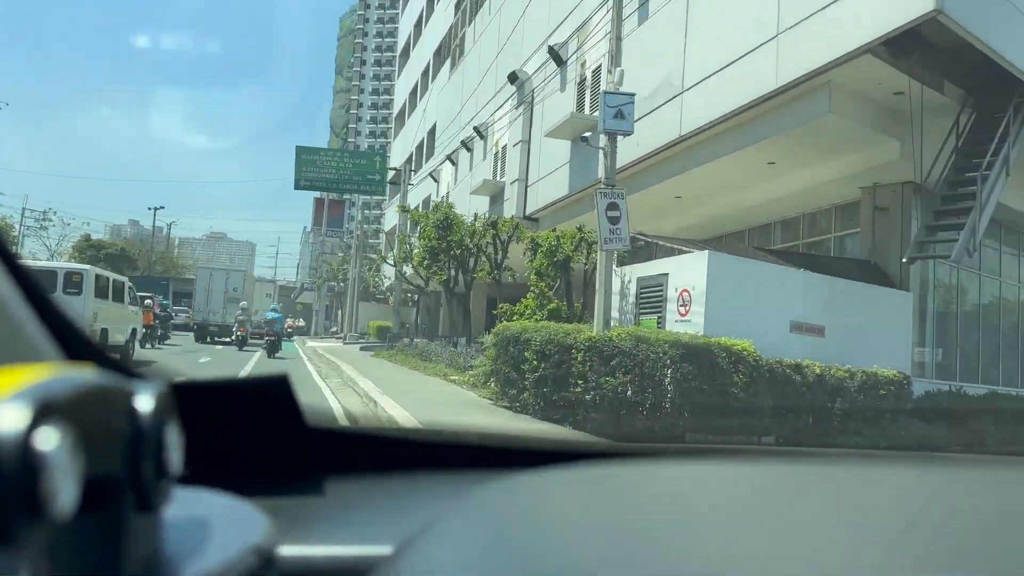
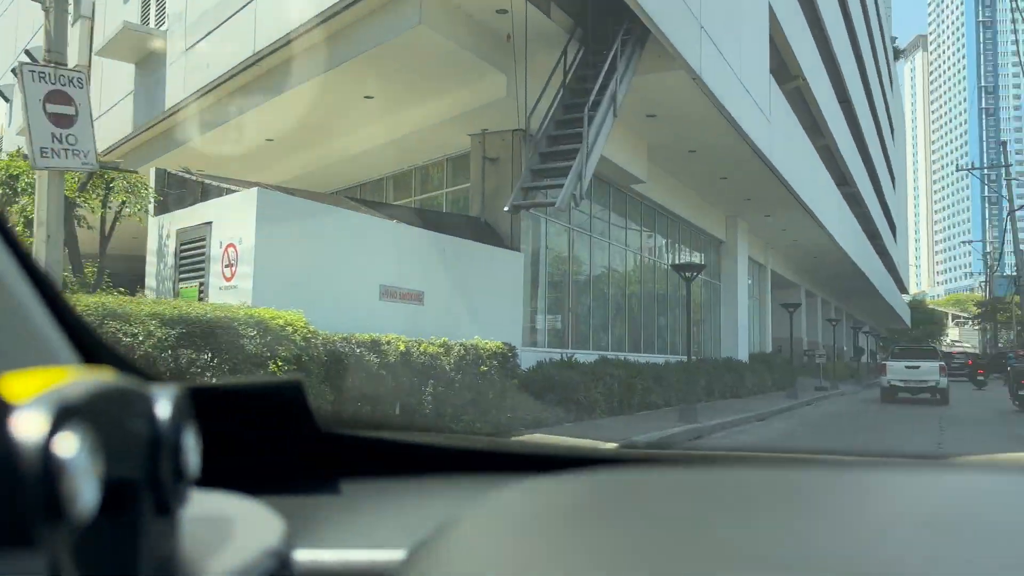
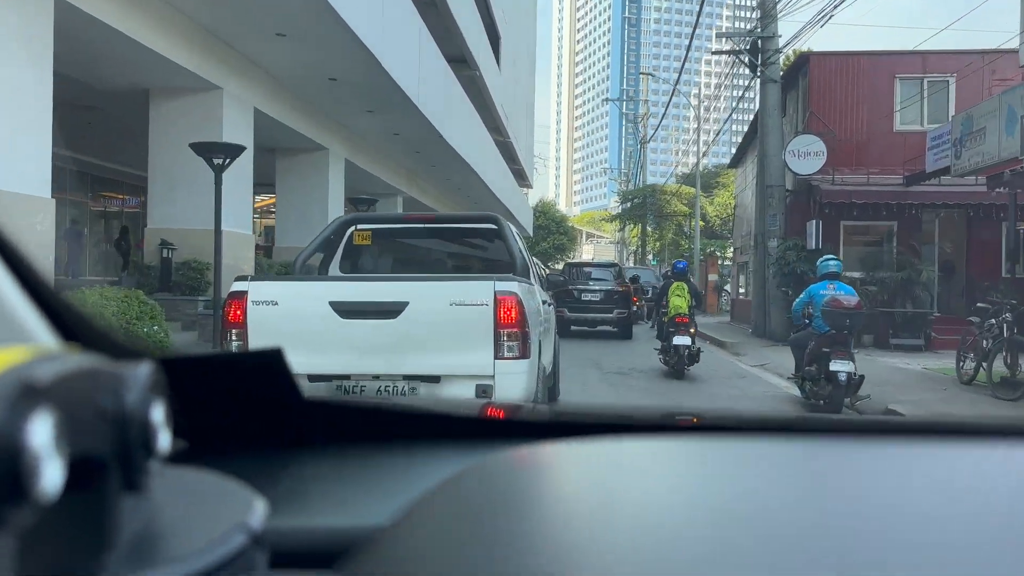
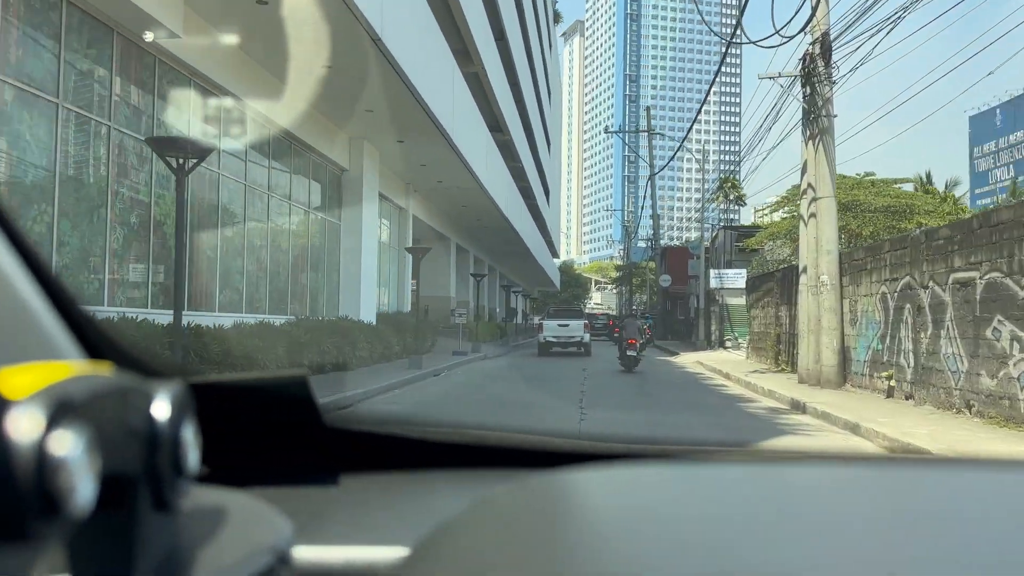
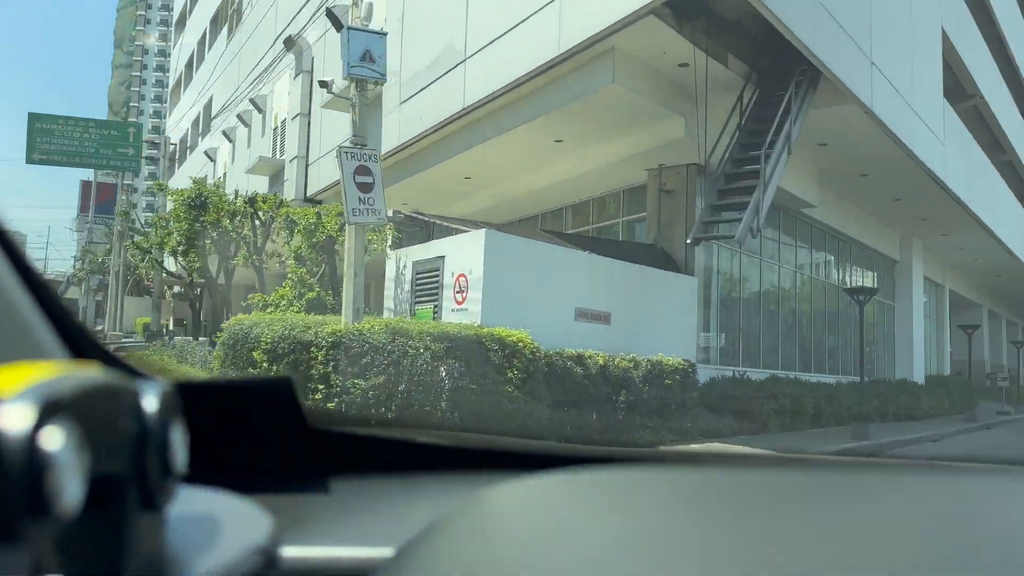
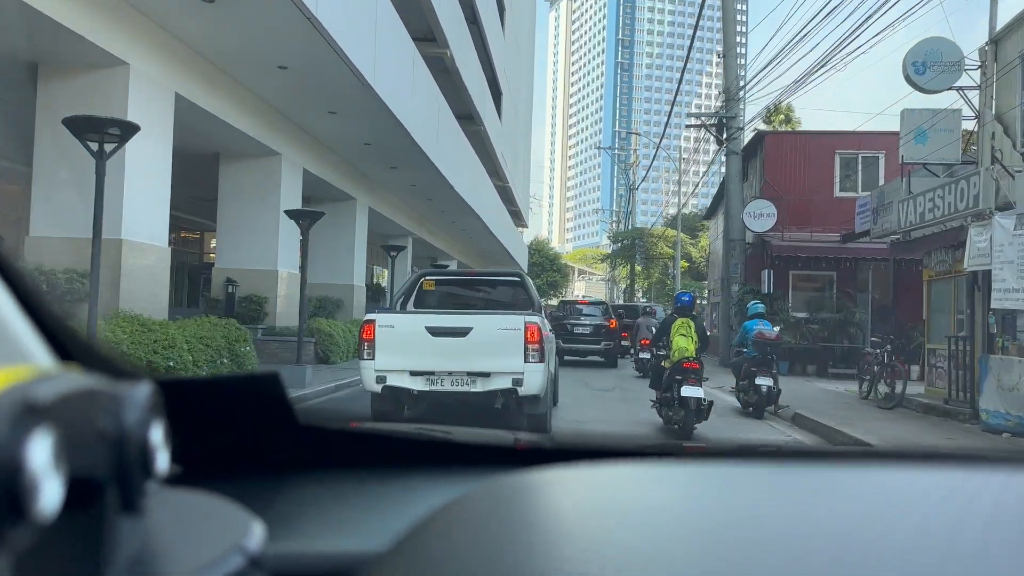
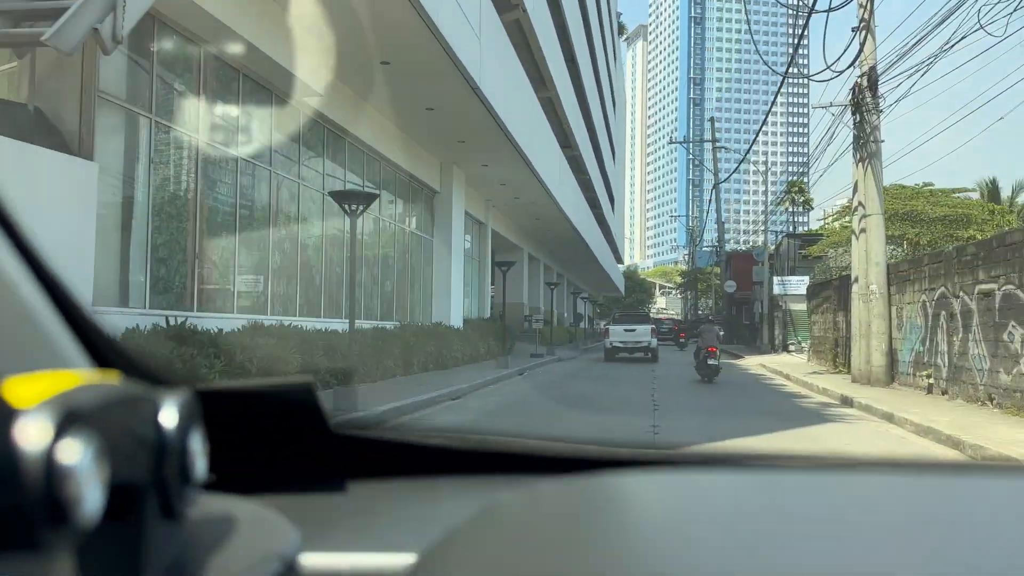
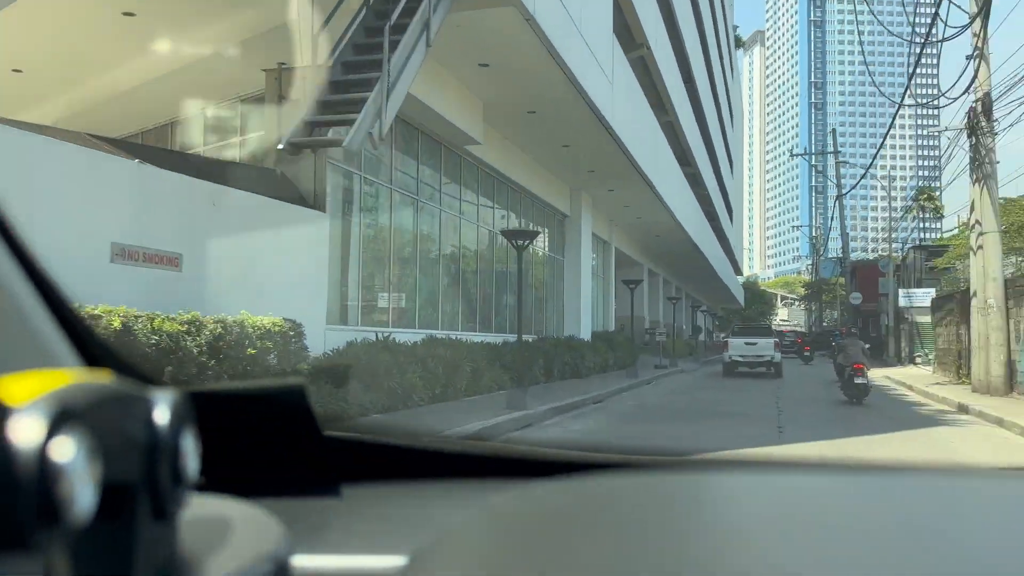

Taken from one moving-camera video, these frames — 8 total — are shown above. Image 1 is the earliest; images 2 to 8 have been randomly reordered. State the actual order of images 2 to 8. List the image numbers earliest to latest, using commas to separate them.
5, 2, 8, 7, 4, 6, 3
